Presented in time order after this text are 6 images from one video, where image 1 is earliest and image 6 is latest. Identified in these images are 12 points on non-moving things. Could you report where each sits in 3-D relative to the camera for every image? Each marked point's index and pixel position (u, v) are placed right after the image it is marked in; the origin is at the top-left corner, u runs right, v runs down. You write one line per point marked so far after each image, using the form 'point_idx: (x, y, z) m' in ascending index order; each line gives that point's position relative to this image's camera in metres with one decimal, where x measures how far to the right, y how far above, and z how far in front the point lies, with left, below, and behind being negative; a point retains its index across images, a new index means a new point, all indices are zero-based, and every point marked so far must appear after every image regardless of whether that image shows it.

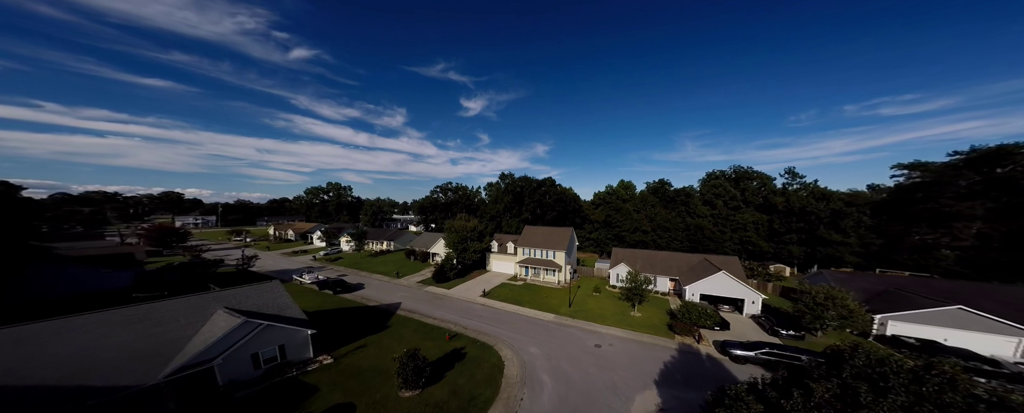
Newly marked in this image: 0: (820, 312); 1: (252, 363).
0: (+22.8, -7.9, +19.2) m
1: (-14.6, -8.8, +14.6) m
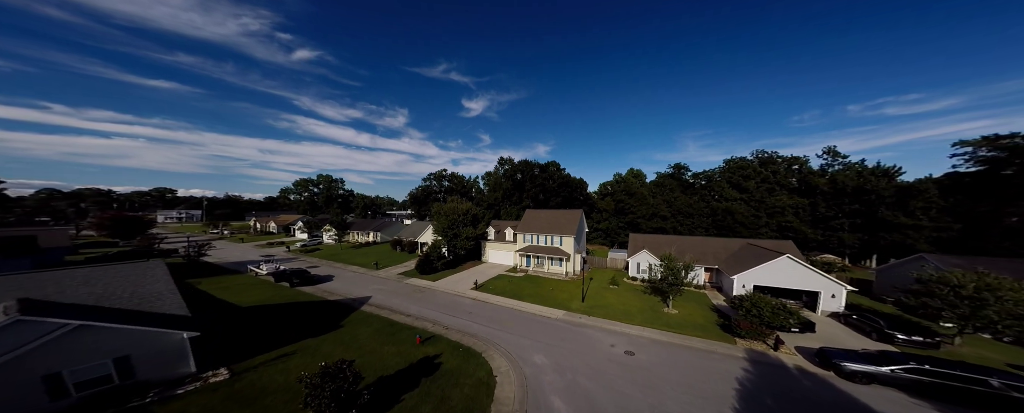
0: (+22.5, -5.0, +12.7) m
1: (-14.9, -5.9, +8.4) m
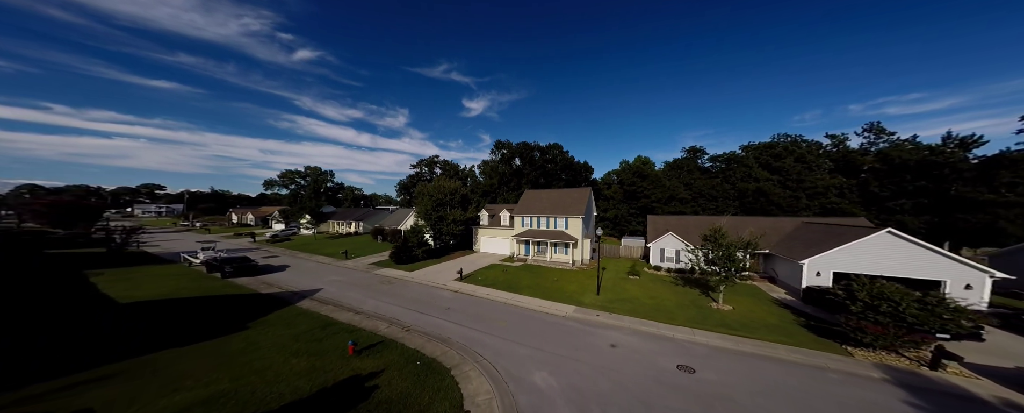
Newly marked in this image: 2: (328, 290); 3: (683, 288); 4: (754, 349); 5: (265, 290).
0: (+21.9, -2.4, +7.0) m
1: (-15.5, -3.3, +2.7) m
2: (-13.4, -6.2, +19.1) m
3: (+12.8, -6.1, +19.1) m
4: (+10.2, -6.0, +10.9) m
5: (-17.8, -6.0, +18.7) m
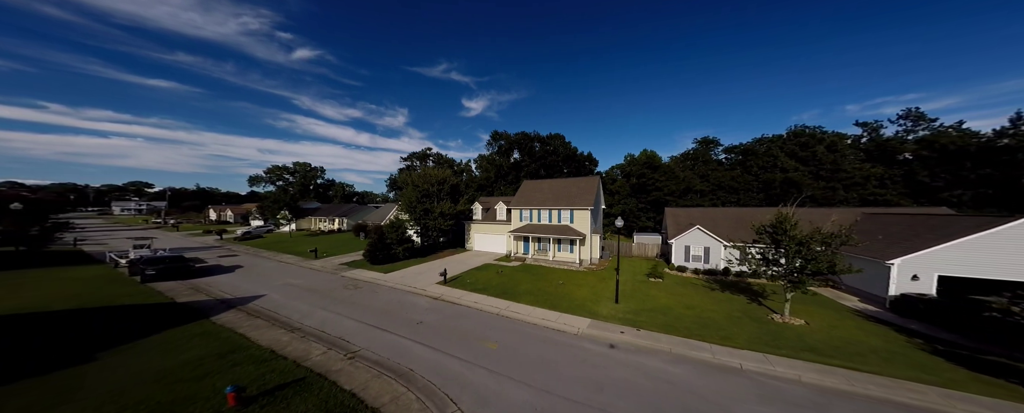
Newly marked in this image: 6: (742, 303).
0: (+21.6, -1.5, +2.9) m
1: (-15.8, -2.4, -1.4) m
2: (-13.7, -5.3, +15.0) m
3: (+12.5, -5.2, +15.1) m
4: (+9.9, -5.1, +6.9) m
5: (-18.1, -5.1, +14.6) m
6: (+12.3, -5.2, +14.0) m
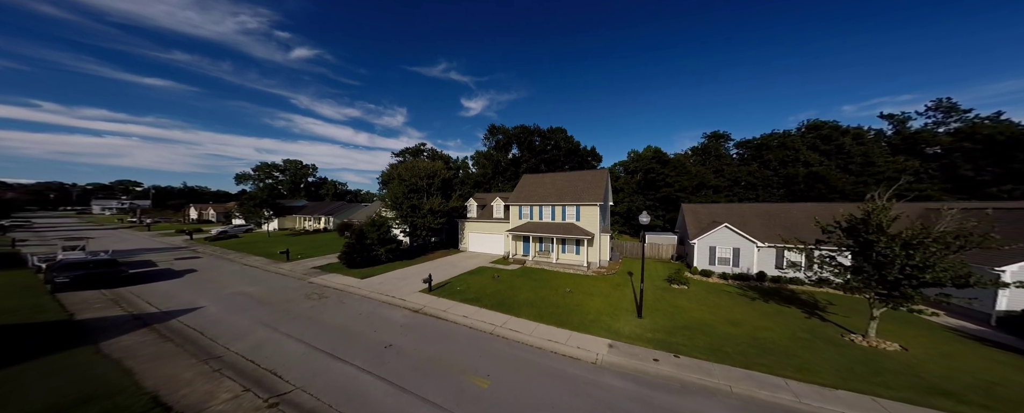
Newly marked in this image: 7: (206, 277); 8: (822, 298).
0: (+21.6, -1.1, +0.1) m
1: (-15.8, -2.0, -4.4) m
2: (-13.9, -4.9, +12.0) m
3: (+12.4, -4.8, +12.2) m
4: (+9.8, -4.7, +4.0) m
5: (-18.2, -4.7, +11.6) m
6: (+12.1, -4.8, +11.2) m
7: (-20.7, -4.7, +17.4) m
8: (+16.4, -4.8, +13.8) m
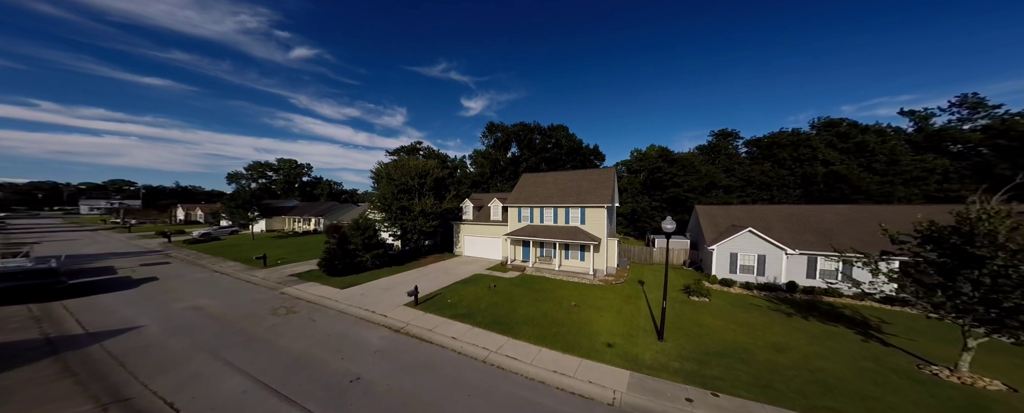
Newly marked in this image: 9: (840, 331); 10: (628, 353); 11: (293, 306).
0: (+21.5, -1.2, -1.7) m
1: (-15.9, -2.1, -6.3) m
2: (-14.0, -5.0, +10.0) m
3: (+12.3, -4.9, +10.3) m
4: (+9.7, -4.9, +2.1) m
5: (-18.3, -4.7, +9.7) m
6: (+12.0, -4.9, +9.3) m
7: (-20.8, -4.8, +15.4) m
8: (+16.3, -4.9, +11.9) m
9: (+13.3, -5.0, +10.5) m
10: (+4.3, -5.4, +9.9) m
11: (-11.5, -5.2, +13.5) m
